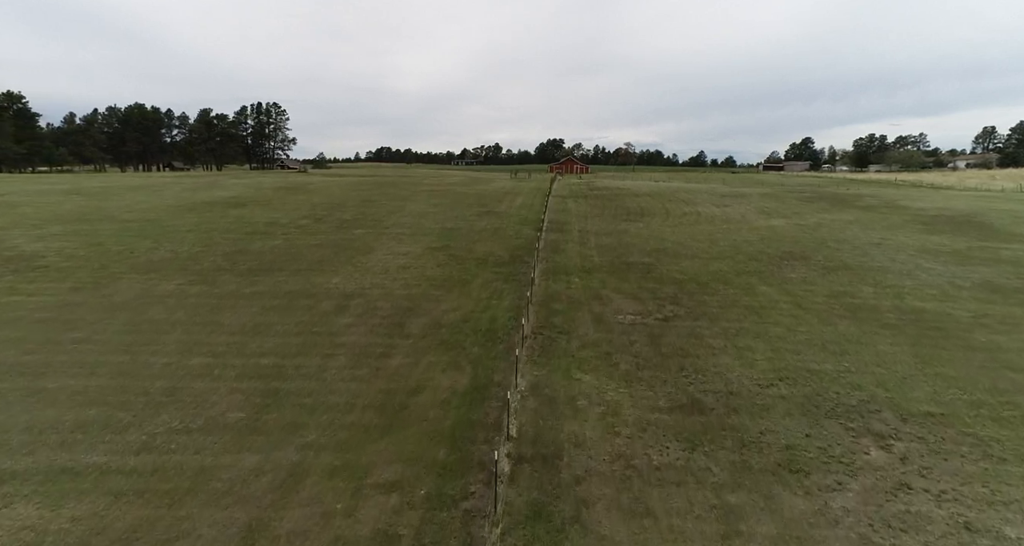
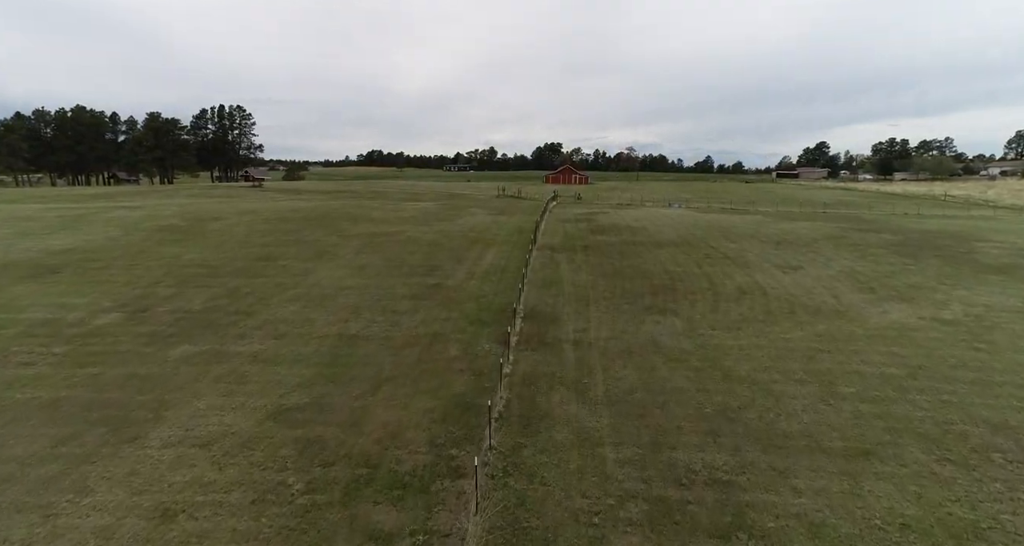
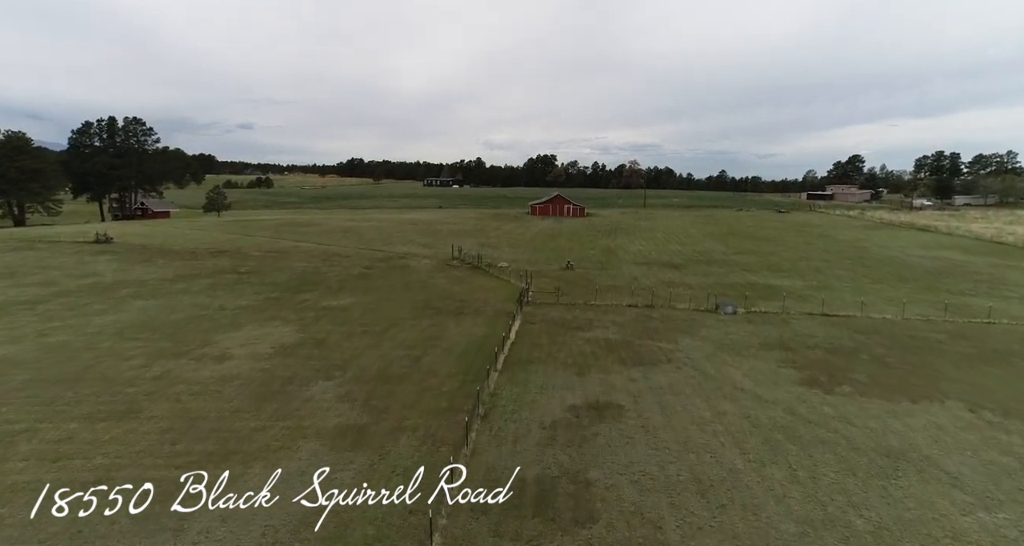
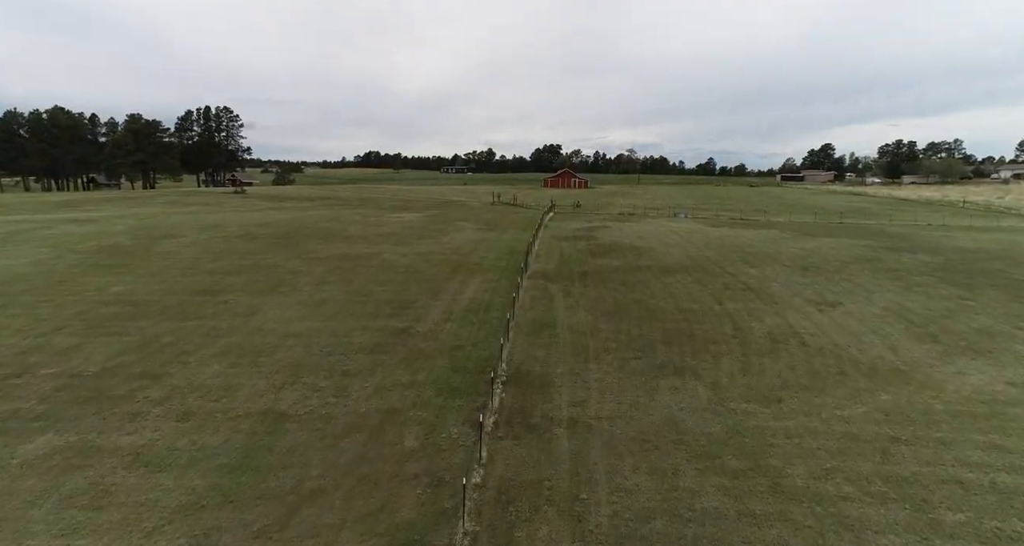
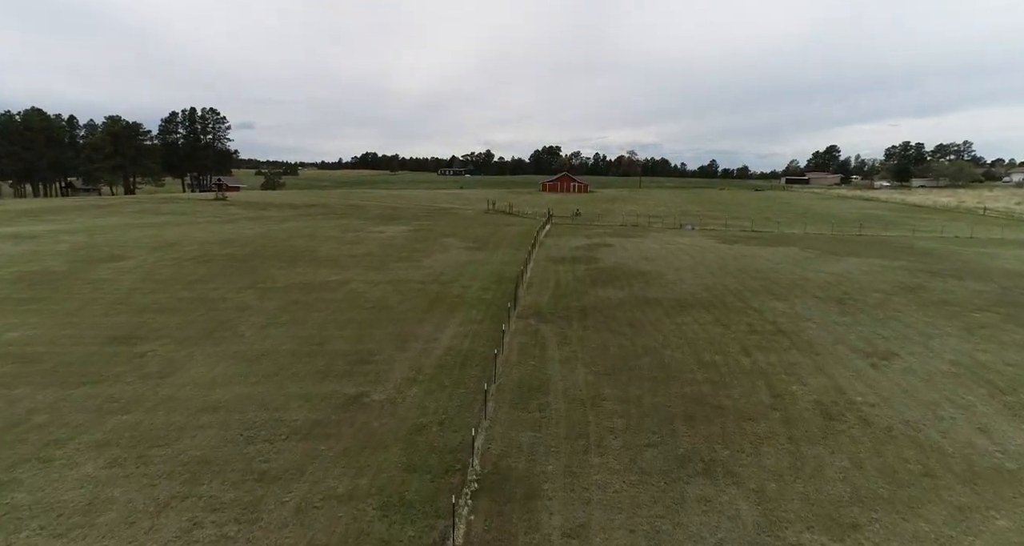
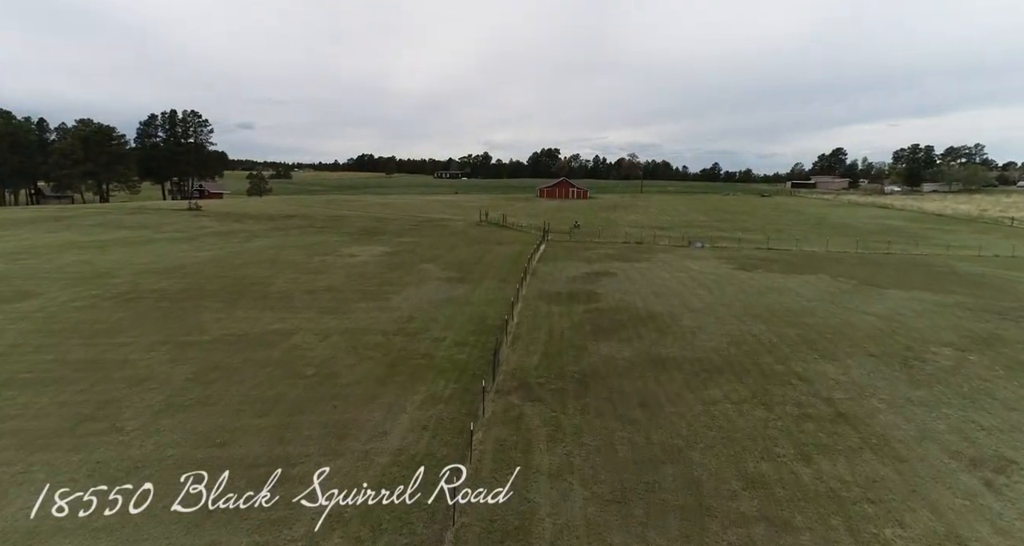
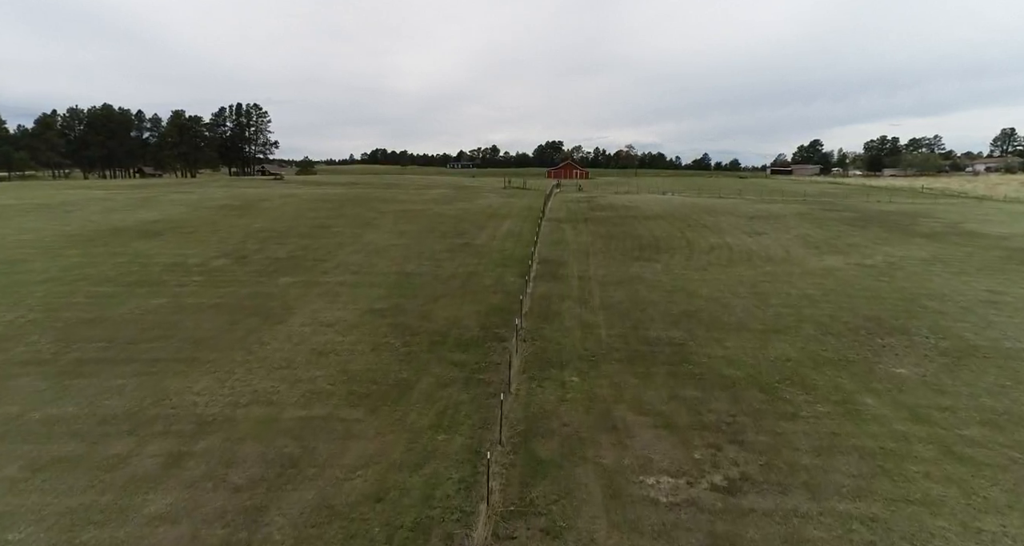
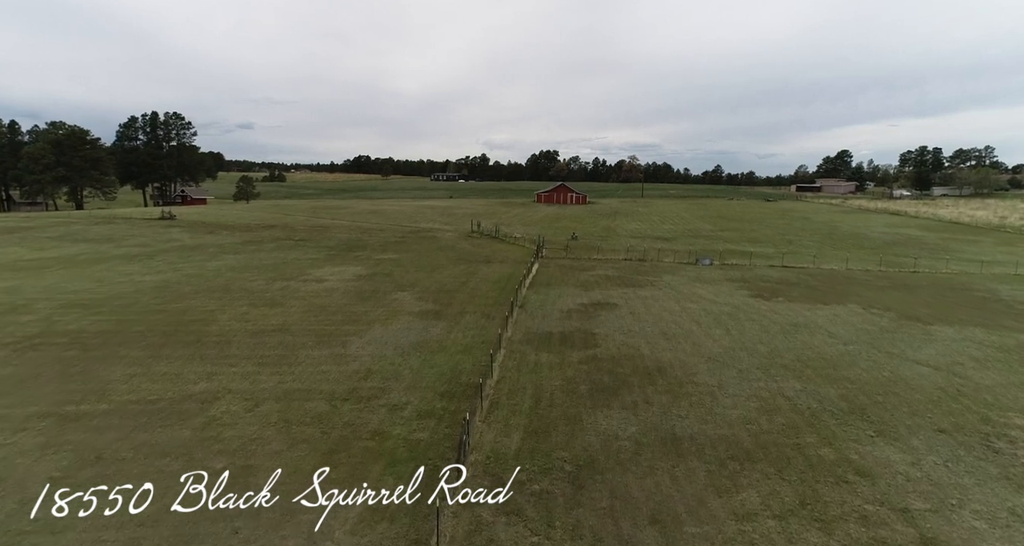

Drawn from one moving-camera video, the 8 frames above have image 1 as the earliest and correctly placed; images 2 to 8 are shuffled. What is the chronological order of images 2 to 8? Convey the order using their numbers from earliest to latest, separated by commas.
7, 2, 4, 5, 6, 8, 3
